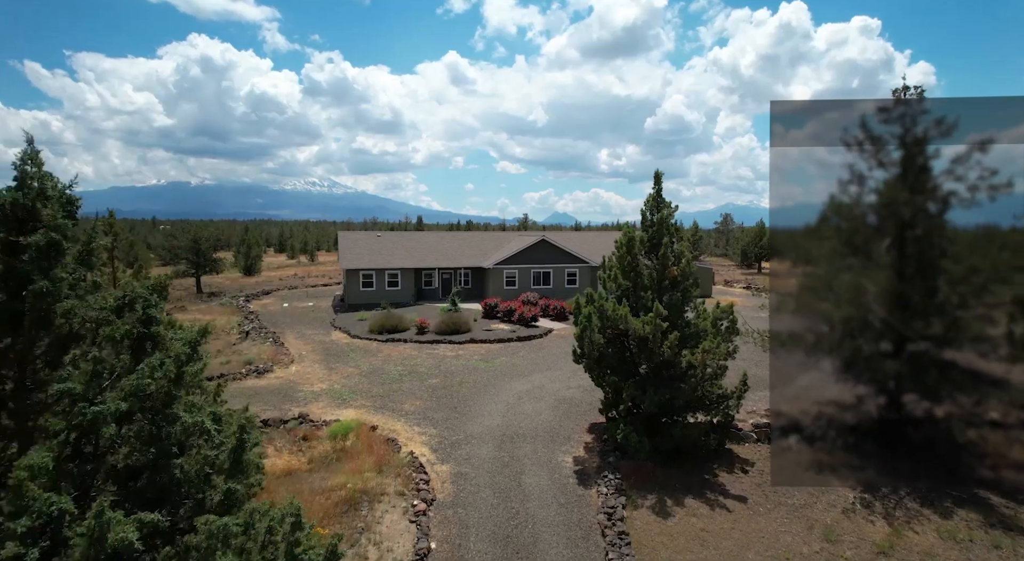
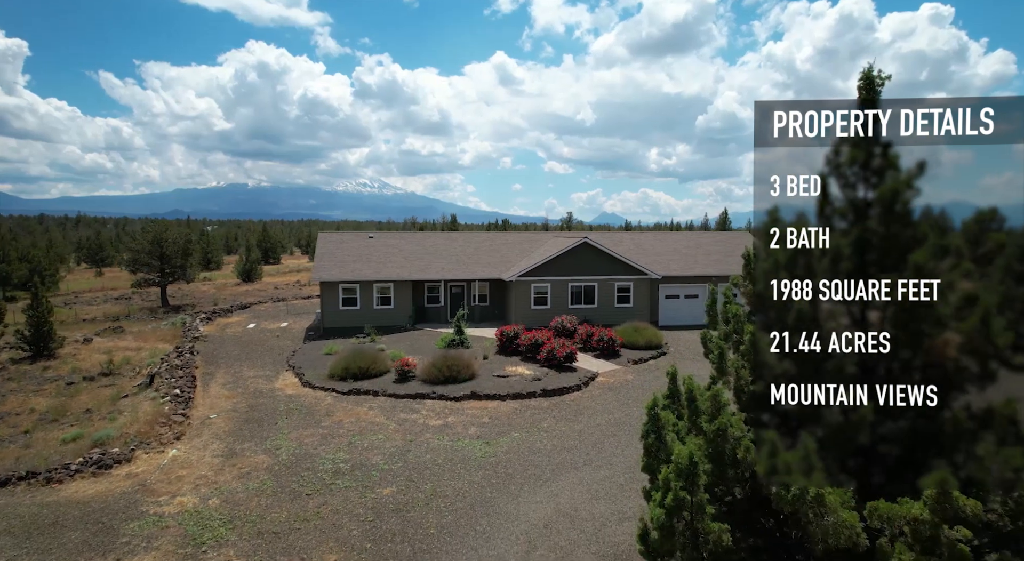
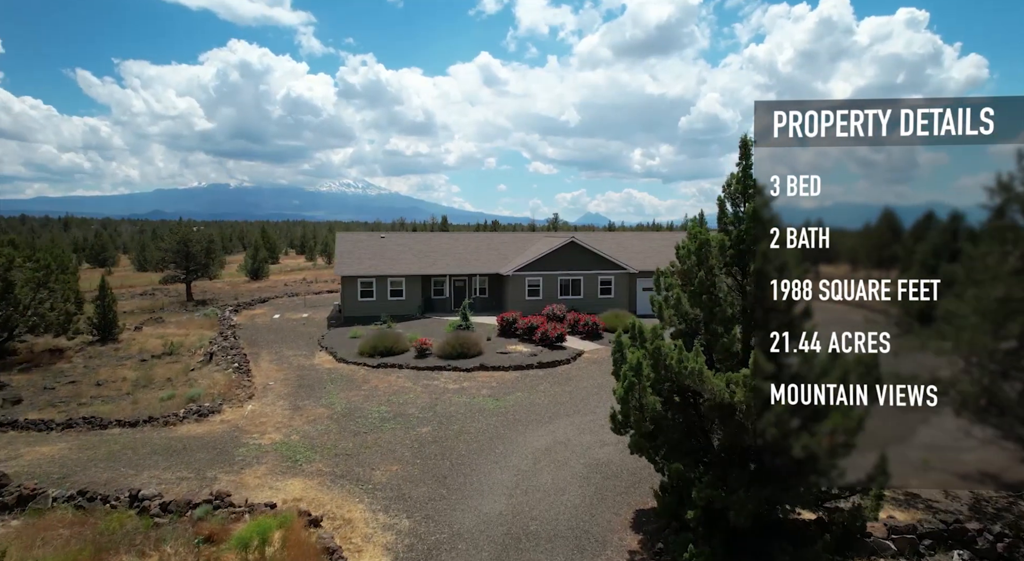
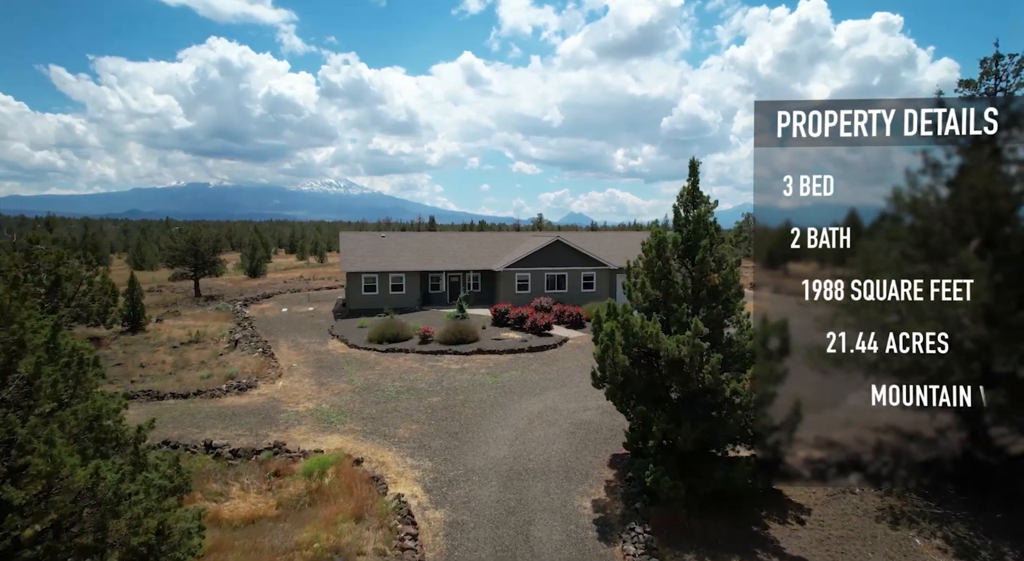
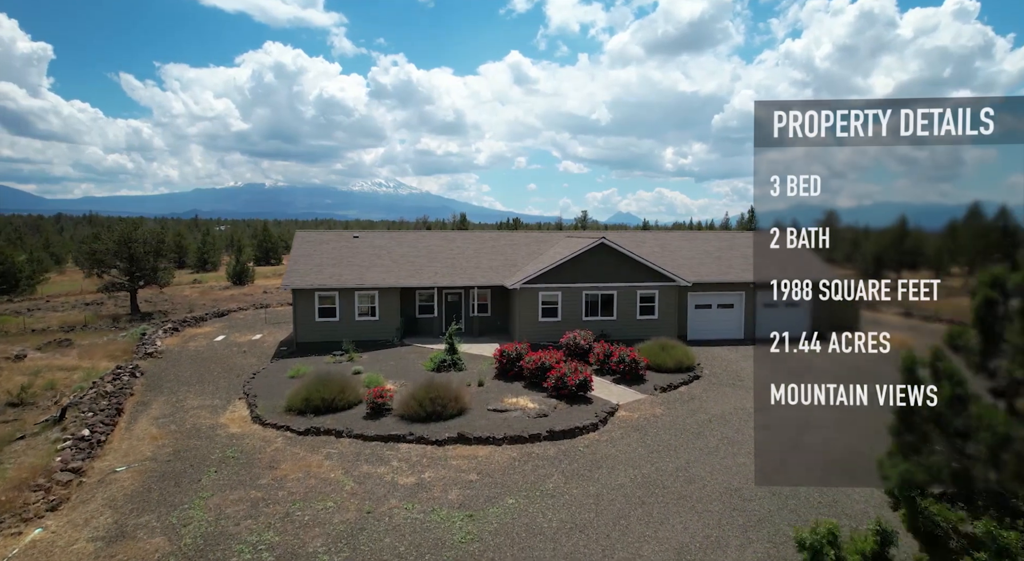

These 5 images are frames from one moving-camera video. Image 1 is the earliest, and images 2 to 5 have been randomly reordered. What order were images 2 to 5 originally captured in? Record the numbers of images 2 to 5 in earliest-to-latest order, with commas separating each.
4, 3, 2, 5
